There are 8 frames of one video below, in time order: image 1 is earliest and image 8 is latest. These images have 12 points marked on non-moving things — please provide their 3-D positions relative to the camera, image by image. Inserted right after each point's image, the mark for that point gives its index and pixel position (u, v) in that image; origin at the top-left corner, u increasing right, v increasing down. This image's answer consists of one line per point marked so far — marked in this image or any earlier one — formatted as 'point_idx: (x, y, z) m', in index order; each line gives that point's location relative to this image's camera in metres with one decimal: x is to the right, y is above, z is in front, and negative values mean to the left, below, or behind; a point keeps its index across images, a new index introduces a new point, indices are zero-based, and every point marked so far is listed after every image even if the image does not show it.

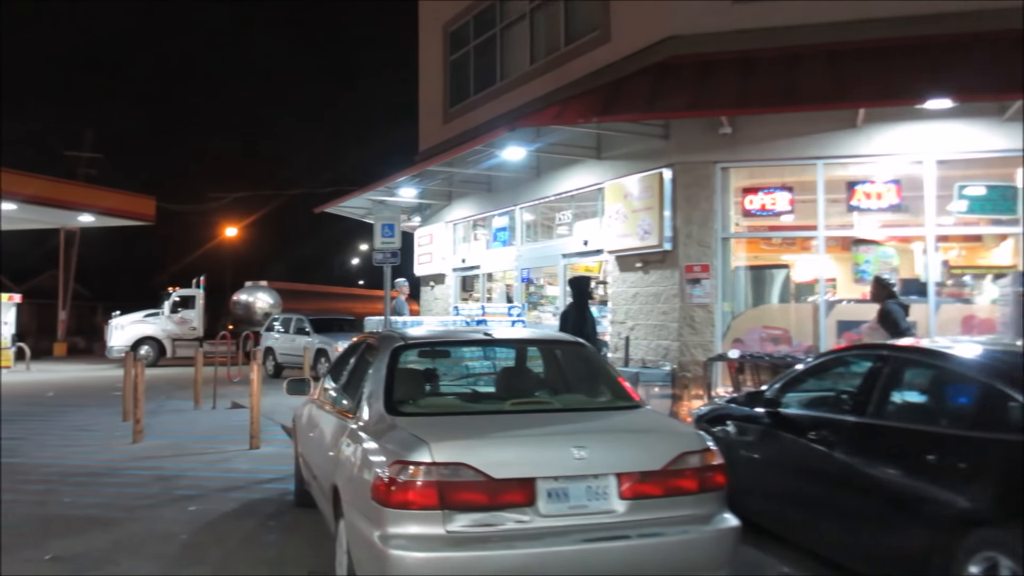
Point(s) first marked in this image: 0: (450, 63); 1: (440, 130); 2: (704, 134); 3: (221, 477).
0: (-1.0, +3.6, +15.3) m
1: (-1.2, +2.6, +15.4) m
2: (+2.0, +1.6, +9.5) m
3: (-2.3, -1.5, +7.6) m
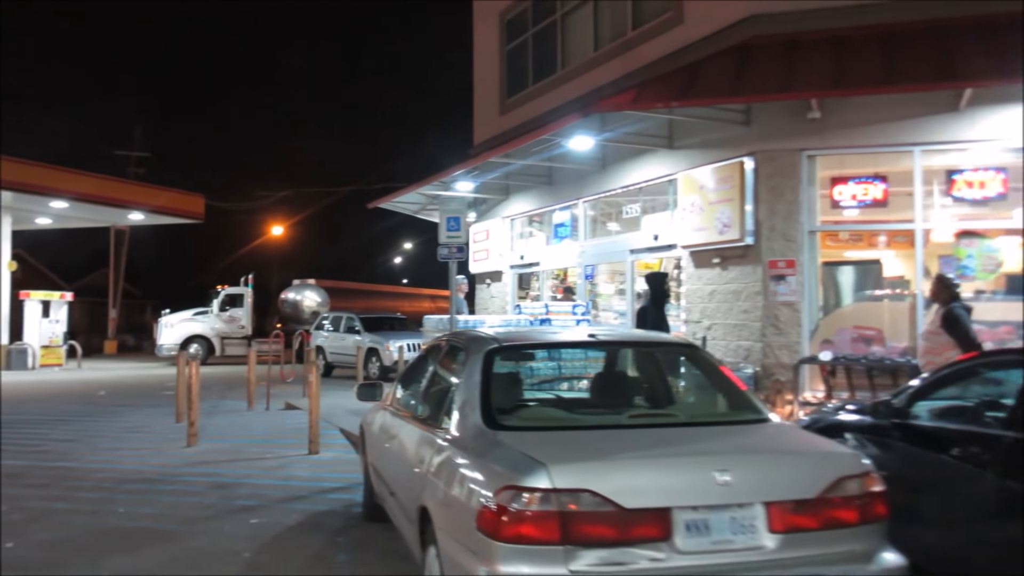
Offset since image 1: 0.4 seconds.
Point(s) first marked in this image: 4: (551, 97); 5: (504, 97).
0: (-0.1, +3.7, +14.7) m
1: (-0.2, +2.6, +14.9) m
2: (+2.6, +1.6, +8.9) m
3: (-1.7, -1.5, +7.2) m
4: (+0.6, +2.7, +13.1) m
5: (-0.1, +3.0, +14.7) m
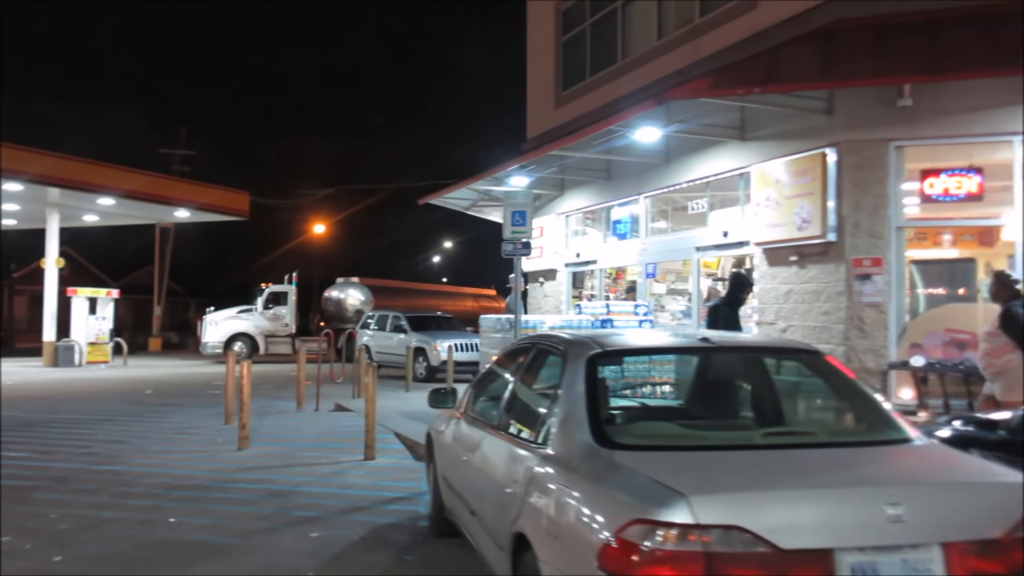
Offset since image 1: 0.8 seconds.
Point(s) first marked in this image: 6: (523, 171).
0: (+0.8, +3.7, +14.3) m
1: (+0.6, +2.6, +14.4) m
2: (+3.2, +1.6, +8.3) m
3: (-1.2, -1.5, +6.8) m
4: (+1.3, +2.7, +12.6) m
5: (+0.7, +3.0, +14.2) m
6: (+0.2, +1.6, +12.9) m
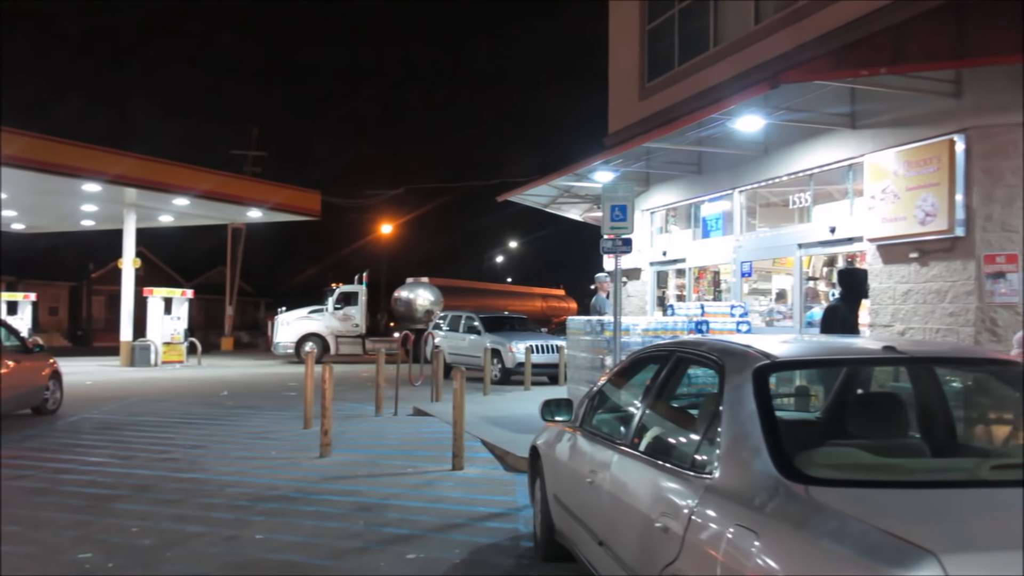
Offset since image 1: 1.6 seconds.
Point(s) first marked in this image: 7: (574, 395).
0: (+2.0, +3.7, +13.7) m
1: (+1.8, +2.6, +13.8) m
2: (+4.0, +1.6, +7.6) m
3: (-0.5, -1.5, +6.3) m
4: (+2.4, +2.7, +12.0) m
5: (+1.9, +3.0, +13.6) m
6: (+1.3, +1.6, +12.4) m
7: (+0.7, -1.1, +9.8) m
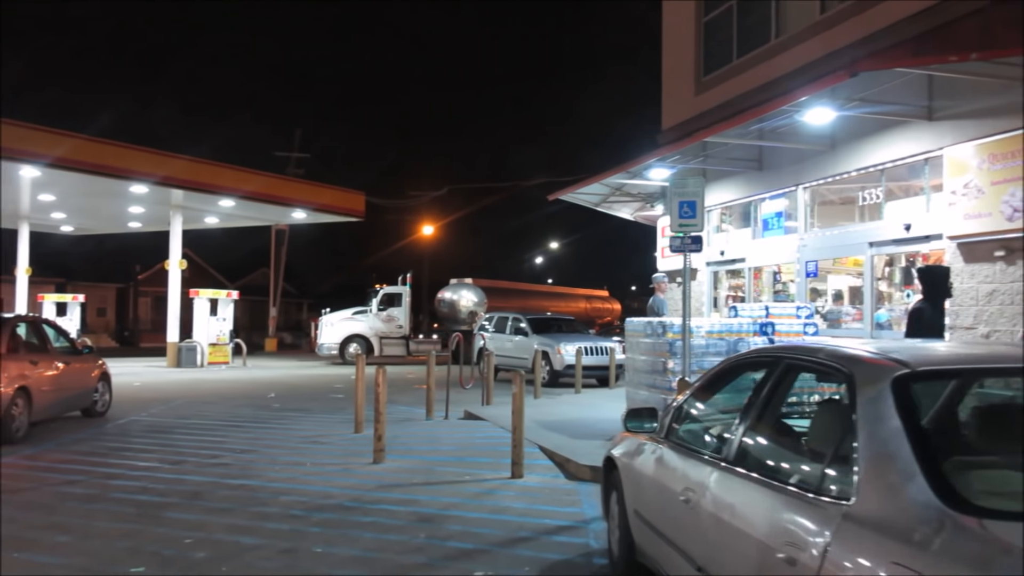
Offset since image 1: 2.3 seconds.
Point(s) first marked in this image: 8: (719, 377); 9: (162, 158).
0: (+2.7, +3.7, +13.2) m
1: (+2.5, +2.6, +13.4) m
2: (+4.5, +1.6, +7.1) m
3: (-0.1, -1.5, +6.0) m
4: (+3.1, +2.7, +11.6) m
5: (+2.6, +3.0, +13.2) m
6: (+1.9, +1.6, +12.0) m
7: (+1.2, -1.1, +9.5) m
8: (+0.9, -0.4, +4.0) m
9: (-7.1, +2.6, +19.2) m
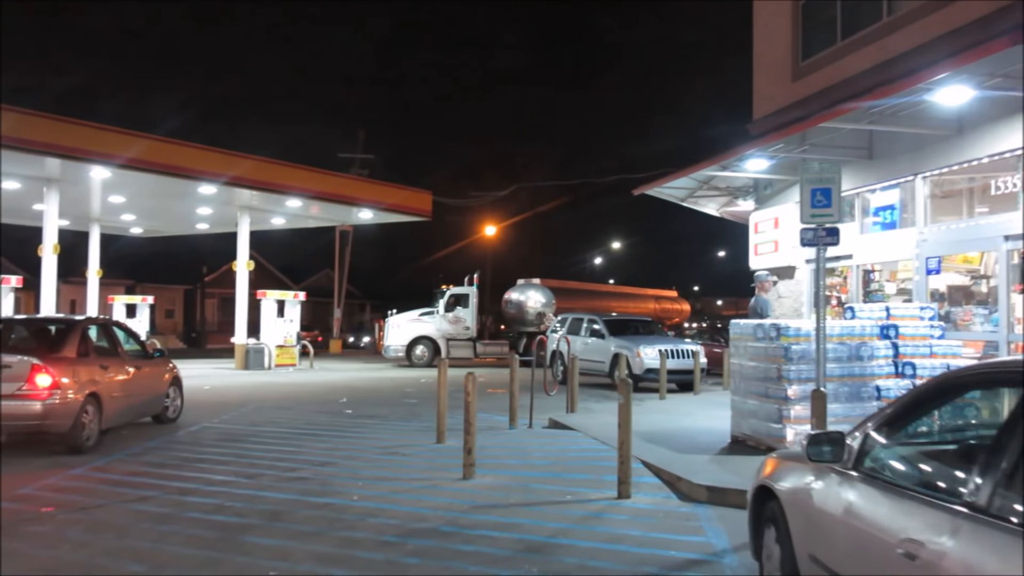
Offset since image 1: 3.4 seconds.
0: (+3.8, +3.7, +12.3) m
1: (+3.7, +2.6, +12.5) m
2: (+5.2, +1.6, +6.1) m
3: (+0.6, -1.5, +5.3) m
4: (+4.1, +2.7, +10.6) m
5: (+3.7, +3.0, +12.3) m
6: (+3.0, +1.6, +11.2) m
7: (+2.1, -1.1, +8.7) m
8: (+1.4, -0.4, +3.3) m
9: (-5.6, +2.6, +18.9) m
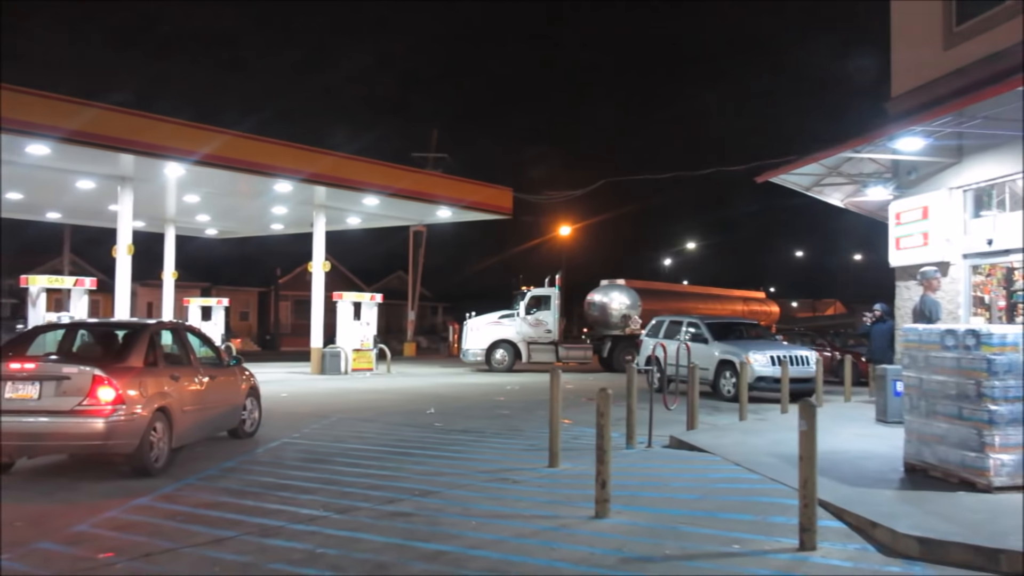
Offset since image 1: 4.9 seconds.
0: (+5.1, +3.7, +10.7) m
1: (+4.9, +2.6, +11.0) m
2: (+6.0, +1.6, +4.4) m
3: (+1.4, -1.5, +3.9) m
4: (+5.2, +2.7, +9.0) m
5: (+5.0, +3.0, +10.7) m
6: (+4.2, +1.6, +9.6) m
7: (+3.1, -1.1, +7.2) m
8: (+2.1, -0.4, +1.9) m
9: (-3.8, +2.6, +18.0) m
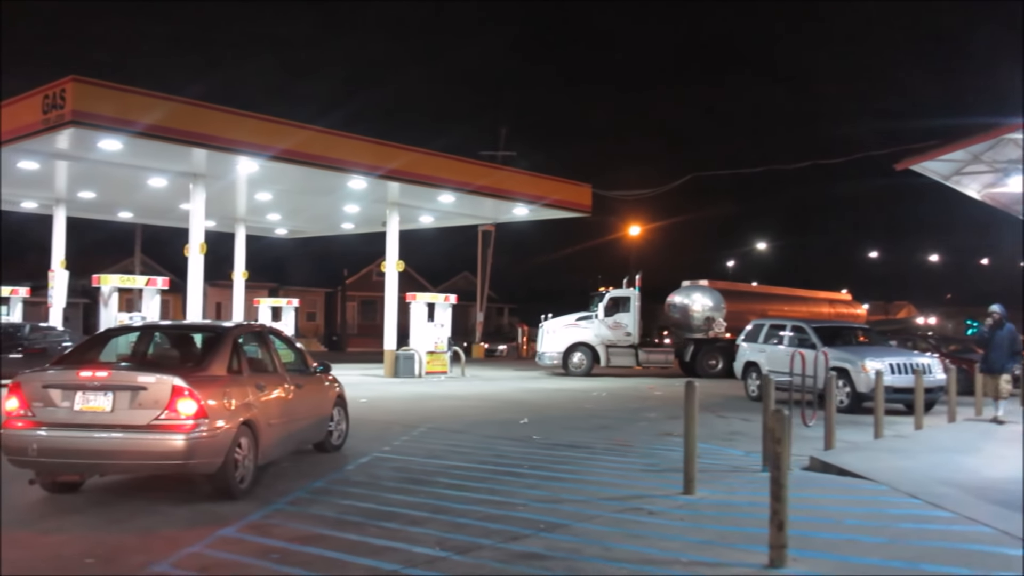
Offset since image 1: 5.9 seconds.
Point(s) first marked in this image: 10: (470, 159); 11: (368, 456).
0: (+6.2, +3.7, +9.4) m
1: (+6.1, +2.6, +9.6) m
2: (+6.8, +1.6, +2.9) m
3: (+2.1, -1.5, +2.8) m
4: (+6.2, +2.7, +7.6) m
5: (+6.1, +3.0, +9.3) m
6: (+5.2, +1.6, +8.3) m
7: (+4.0, -1.1, +5.9) m
8: (+2.6, -0.3, +0.7) m
9: (-2.2, +2.6, +17.1) m
10: (-0.9, +2.6, +18.9) m
11: (-1.4, -1.6, +9.0) m
